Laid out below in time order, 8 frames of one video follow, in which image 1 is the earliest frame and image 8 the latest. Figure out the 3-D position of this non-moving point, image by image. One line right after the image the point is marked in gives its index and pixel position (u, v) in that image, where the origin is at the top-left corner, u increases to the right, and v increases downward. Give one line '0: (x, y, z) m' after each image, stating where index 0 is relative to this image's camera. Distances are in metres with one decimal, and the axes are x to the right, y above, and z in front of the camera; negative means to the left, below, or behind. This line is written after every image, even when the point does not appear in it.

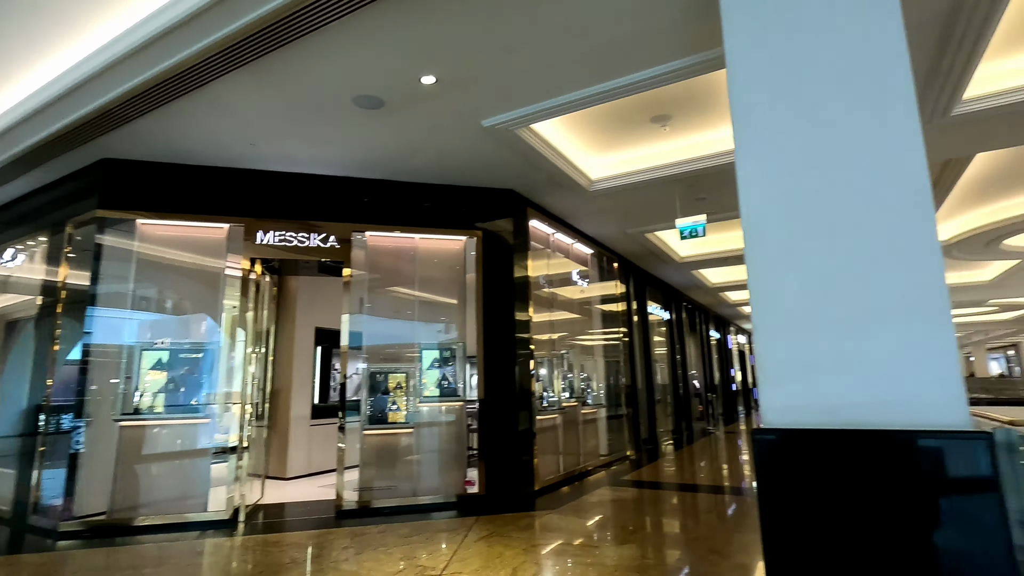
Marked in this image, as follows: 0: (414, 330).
0: (-1.0, -0.4, +5.6) m
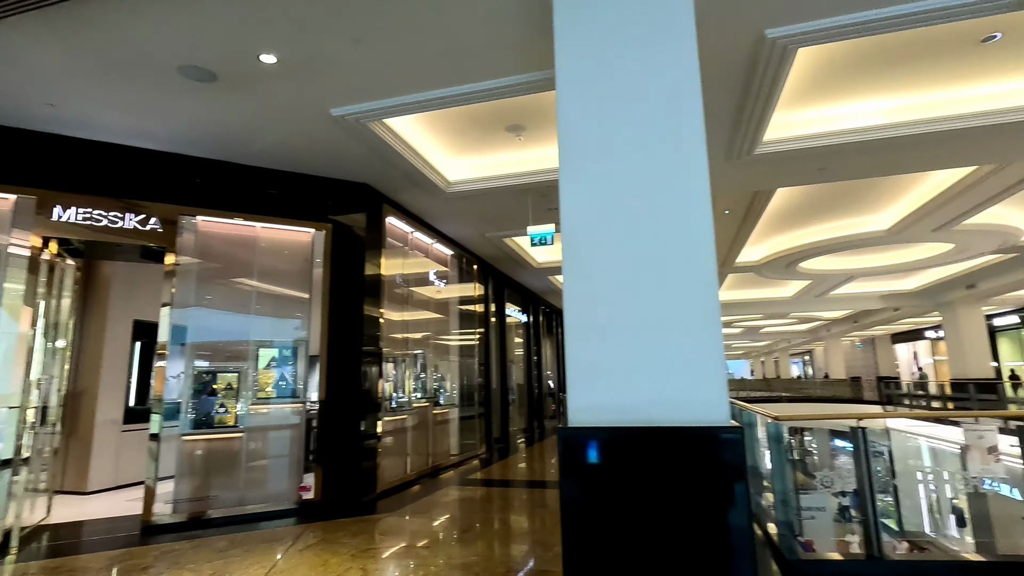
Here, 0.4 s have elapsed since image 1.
0: (-2.5, -0.4, +5.1) m
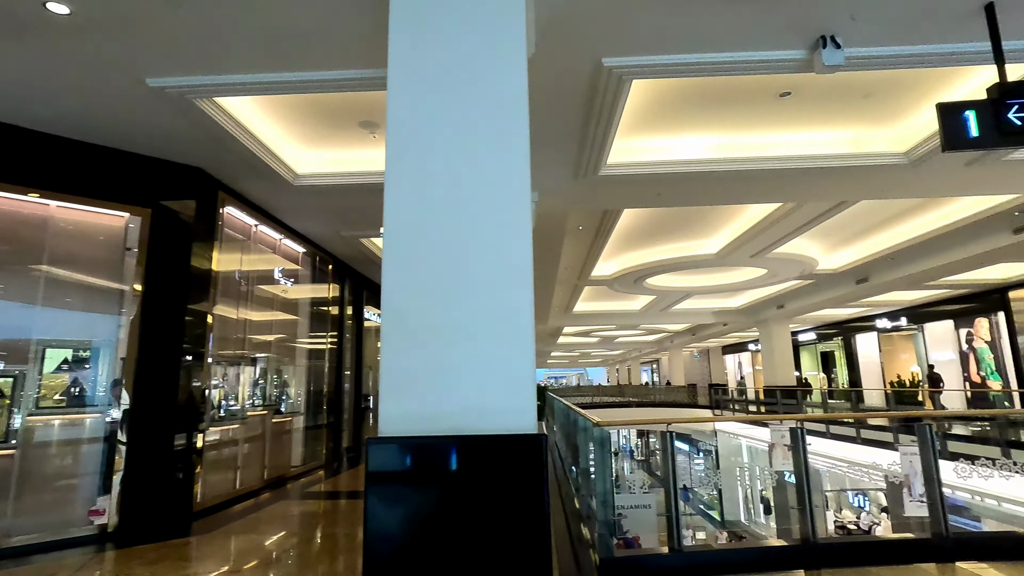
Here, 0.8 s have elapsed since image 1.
0: (-3.9, -0.3, +4.3) m
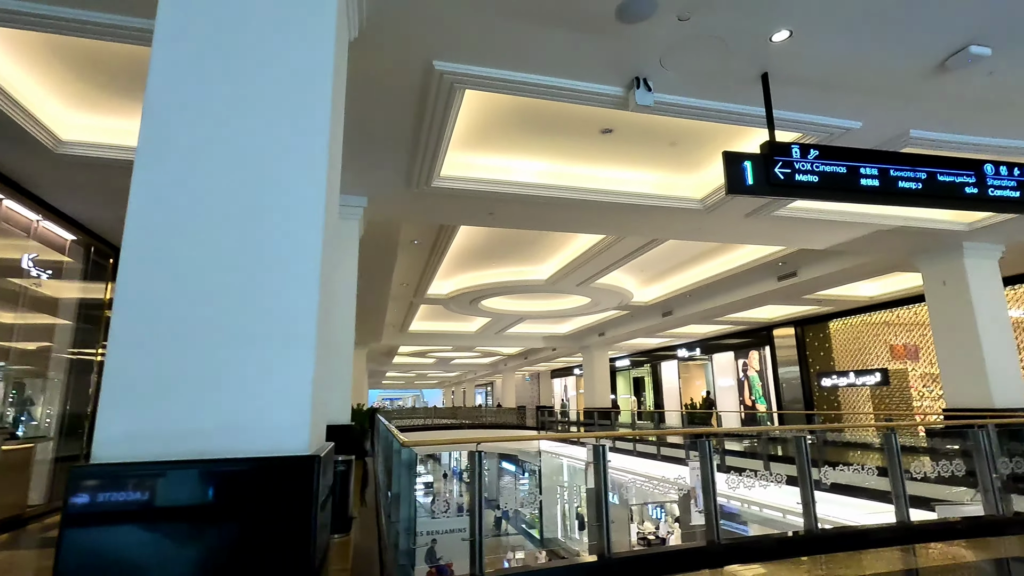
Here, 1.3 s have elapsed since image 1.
0: (-5.1, -0.1, +2.8) m
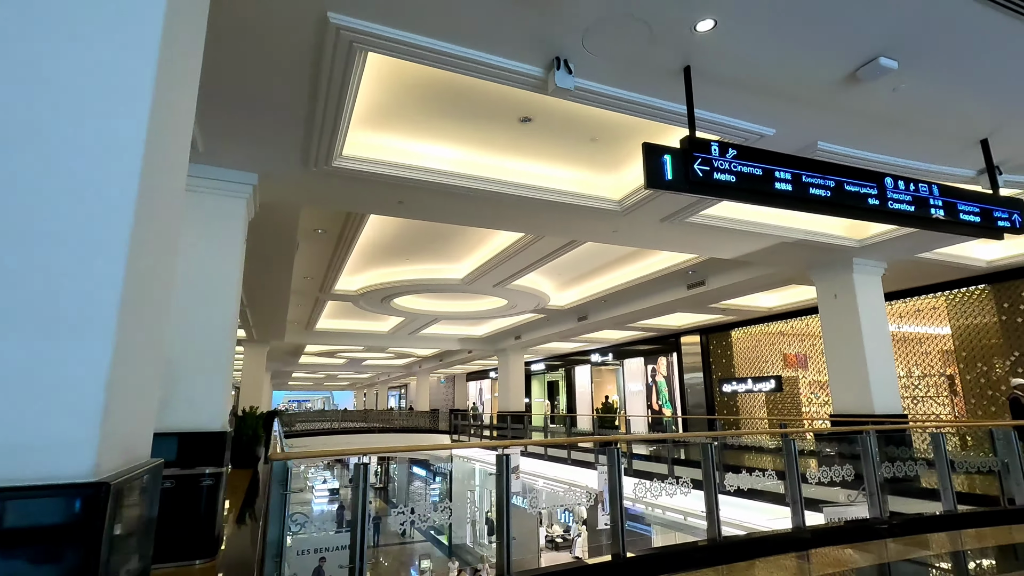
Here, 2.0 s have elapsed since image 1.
0: (-5.5, +0.2, +1.7) m
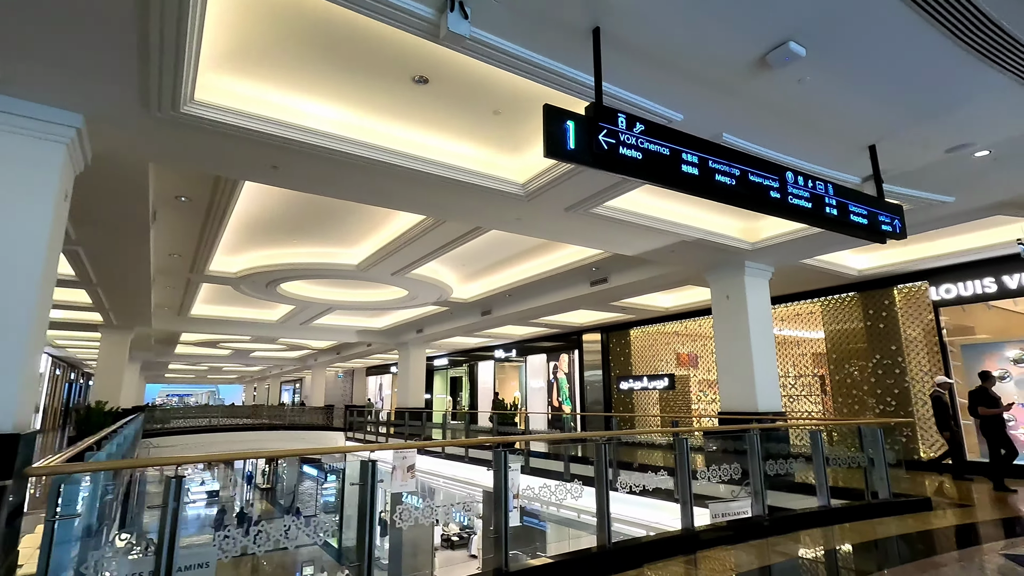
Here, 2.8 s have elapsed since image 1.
0: (-5.8, +0.5, +0.4) m
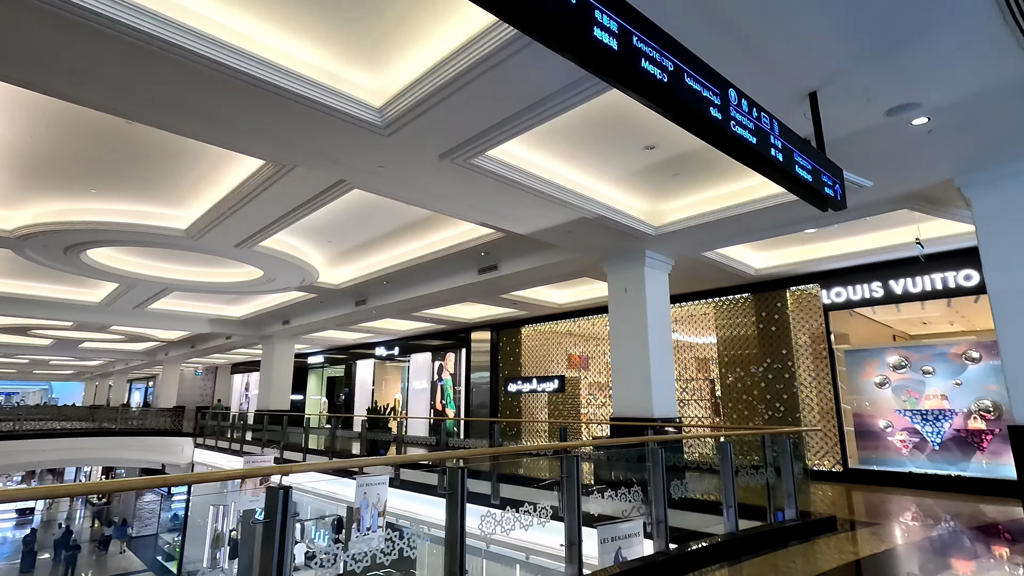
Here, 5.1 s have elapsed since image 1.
0: (-5.8, +1.0, -1.9) m
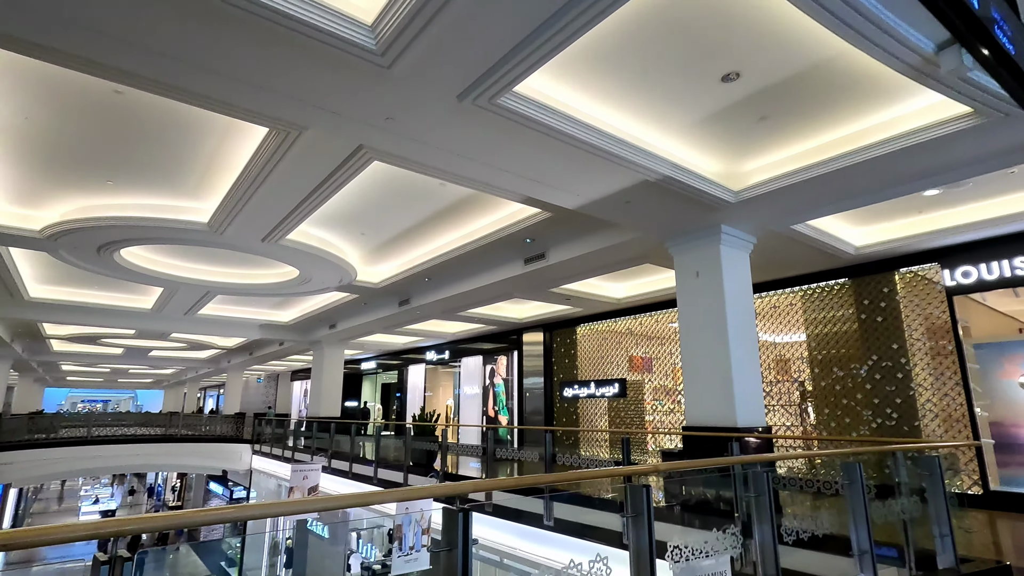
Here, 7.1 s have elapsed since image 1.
0: (-6.2, +1.1, -2.1) m
